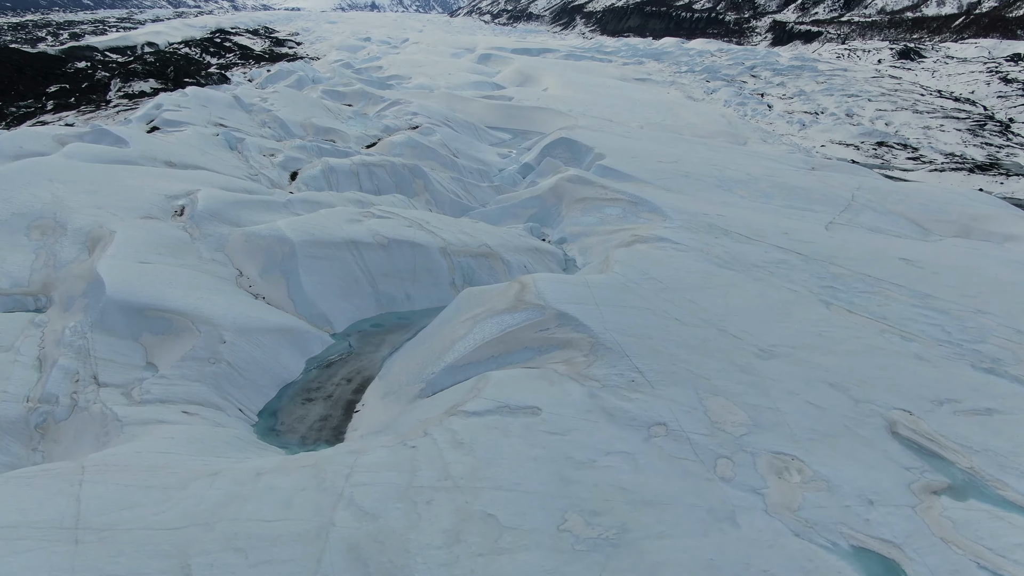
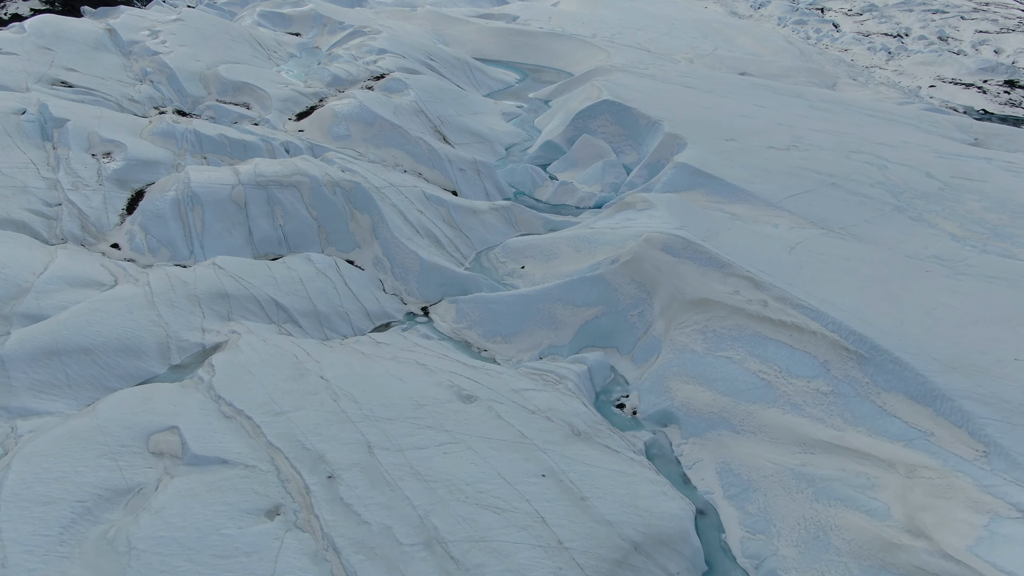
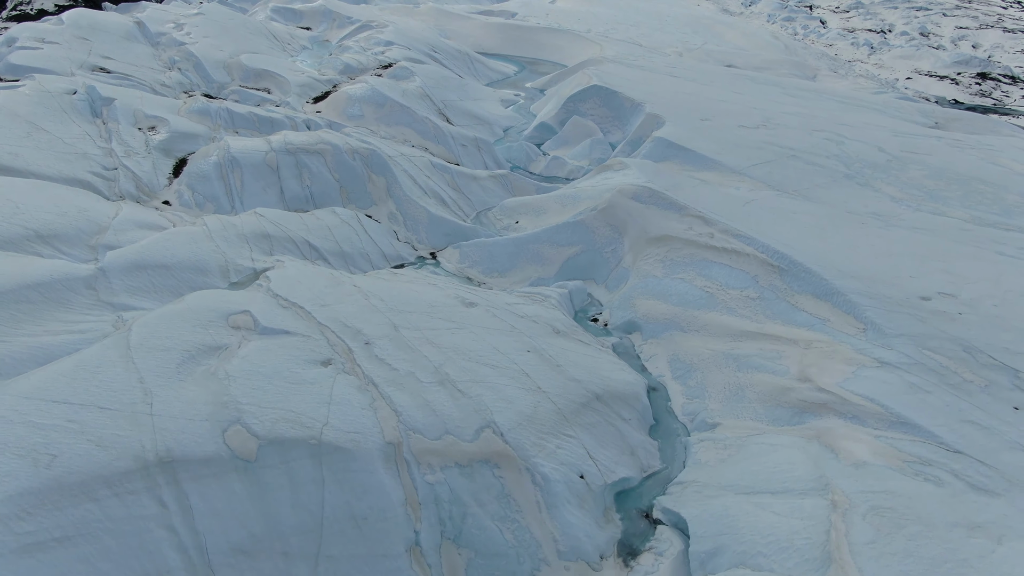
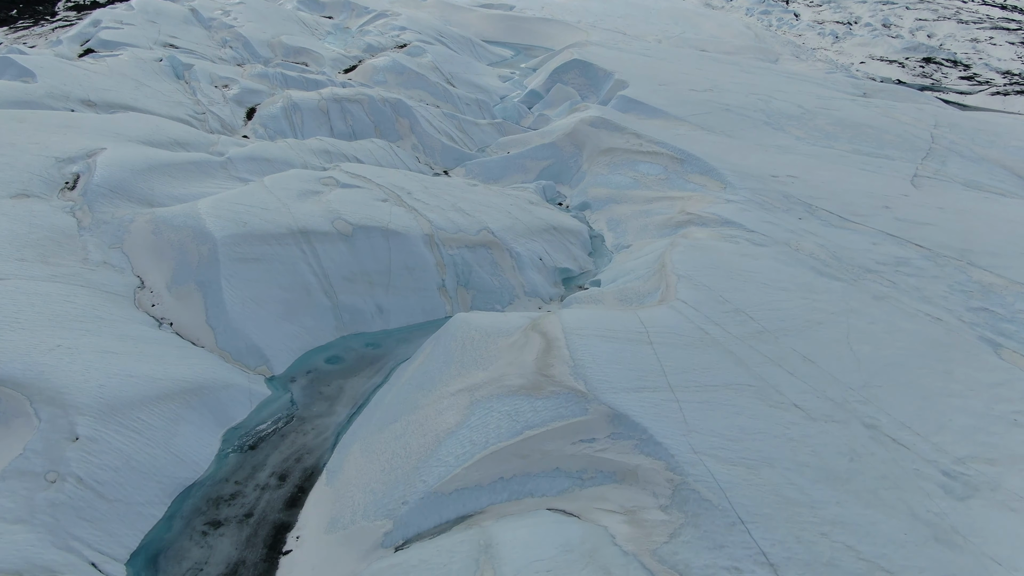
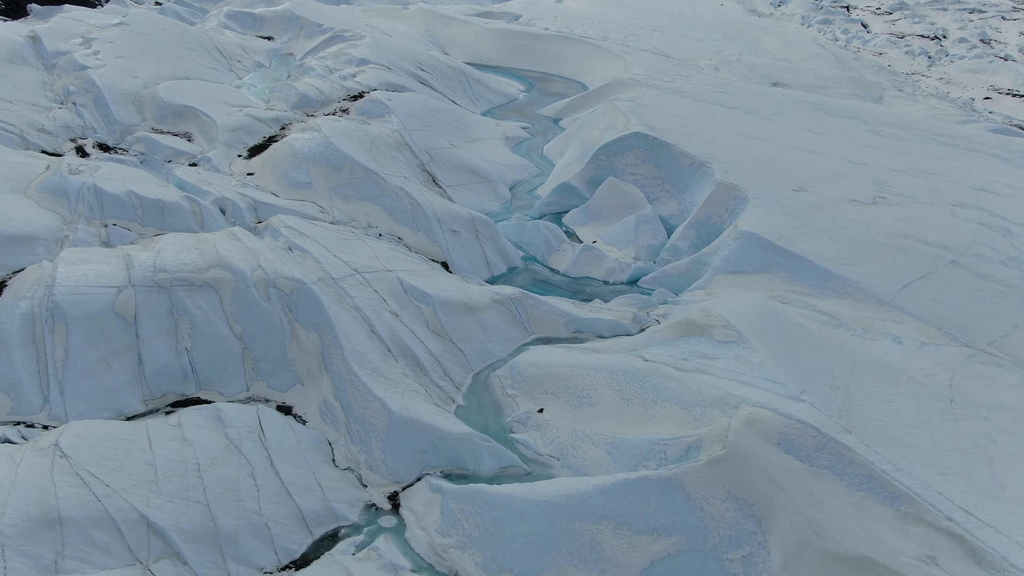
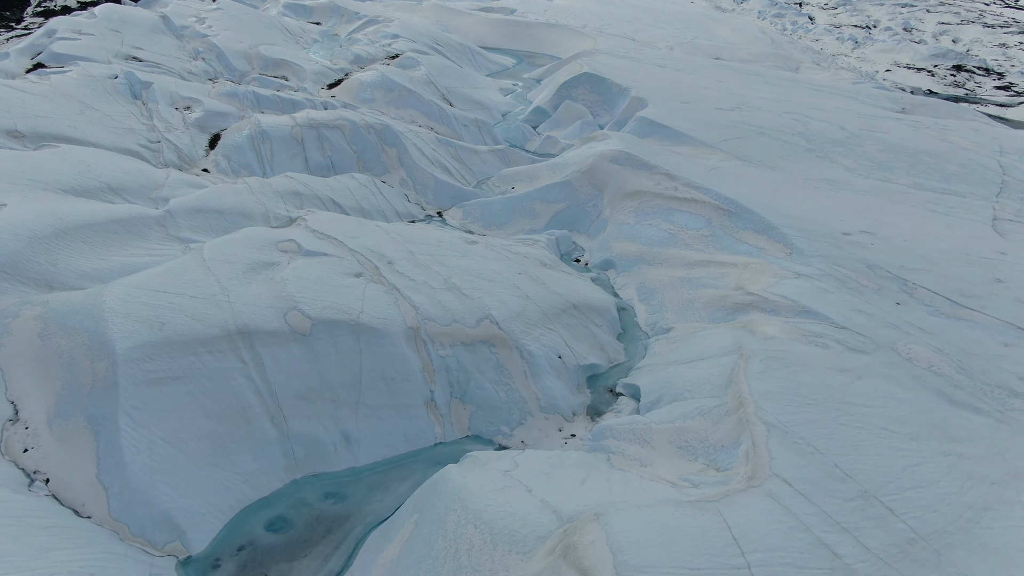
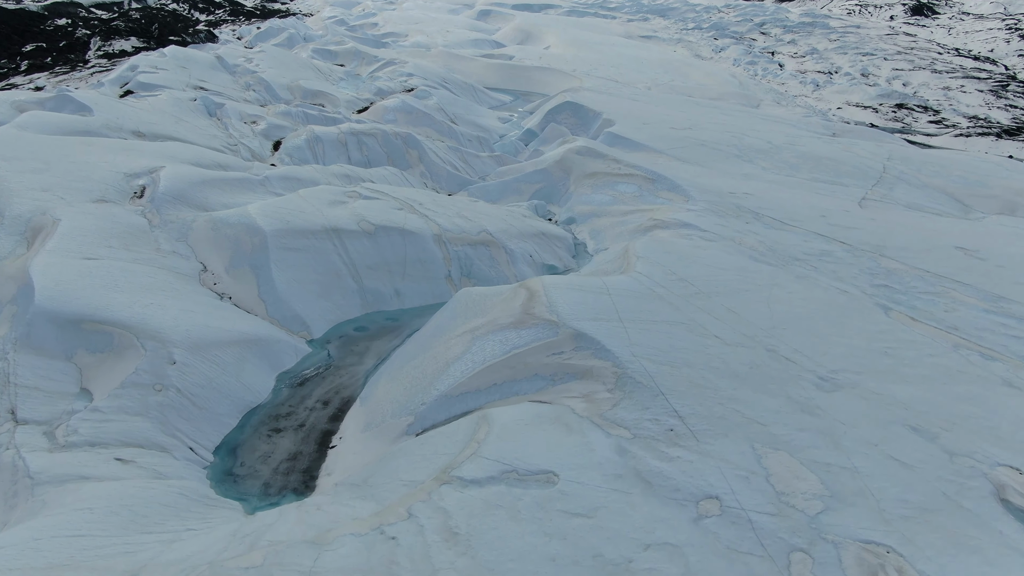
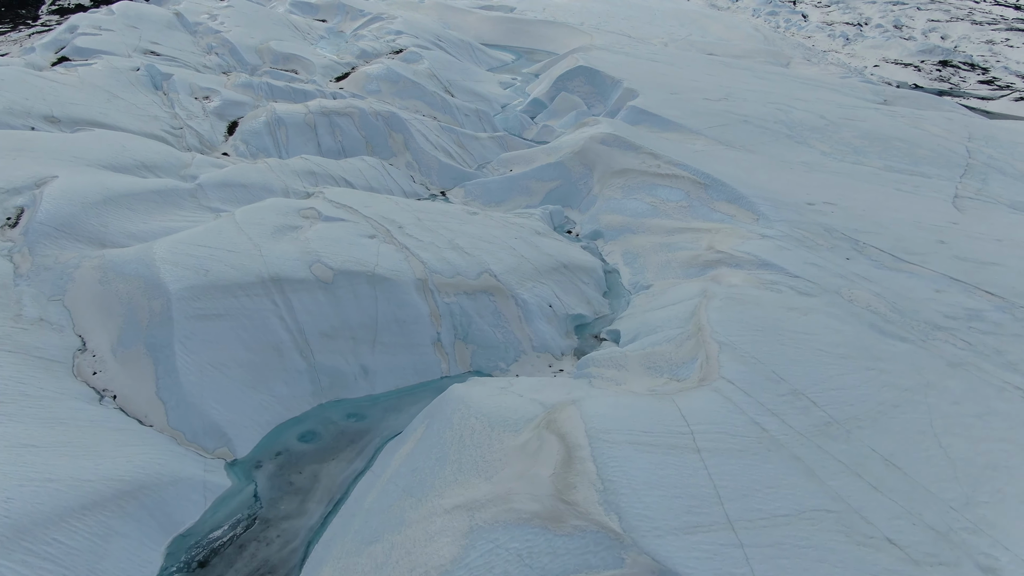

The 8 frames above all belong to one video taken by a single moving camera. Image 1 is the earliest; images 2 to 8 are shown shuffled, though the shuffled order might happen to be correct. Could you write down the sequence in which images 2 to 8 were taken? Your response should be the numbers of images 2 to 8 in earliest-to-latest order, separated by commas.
7, 4, 8, 6, 3, 2, 5
